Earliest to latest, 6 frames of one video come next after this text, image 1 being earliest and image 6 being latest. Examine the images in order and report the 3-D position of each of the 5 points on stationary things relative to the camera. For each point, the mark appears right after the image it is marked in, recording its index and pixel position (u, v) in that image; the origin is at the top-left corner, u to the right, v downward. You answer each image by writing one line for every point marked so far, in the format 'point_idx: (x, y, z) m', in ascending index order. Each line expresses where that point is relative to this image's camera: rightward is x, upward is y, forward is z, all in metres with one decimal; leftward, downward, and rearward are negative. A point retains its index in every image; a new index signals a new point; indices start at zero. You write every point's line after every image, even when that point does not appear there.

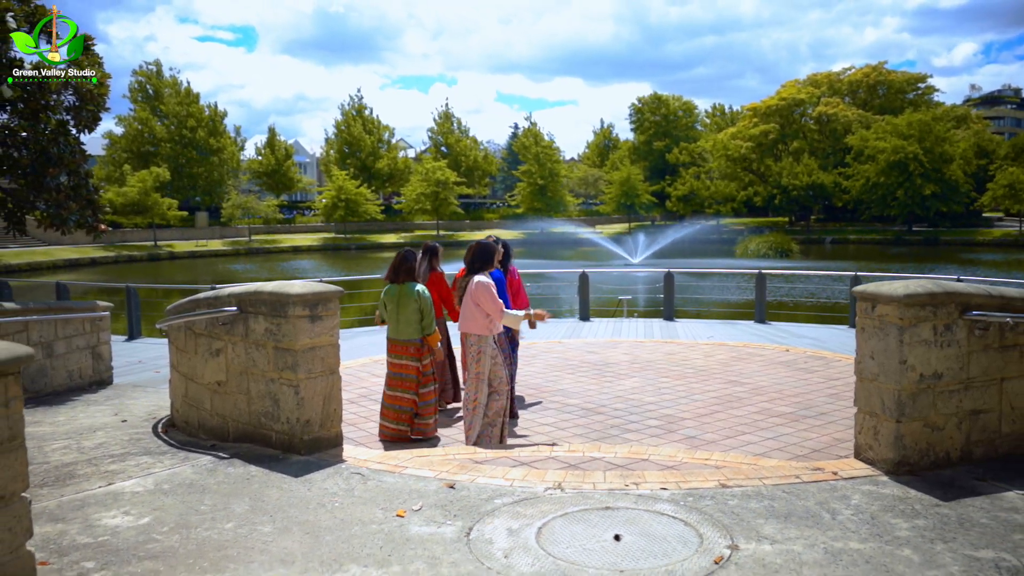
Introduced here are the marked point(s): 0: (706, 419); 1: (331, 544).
0: (+1.8, -1.2, +7.1) m
1: (-0.8, -1.2, +3.7) m
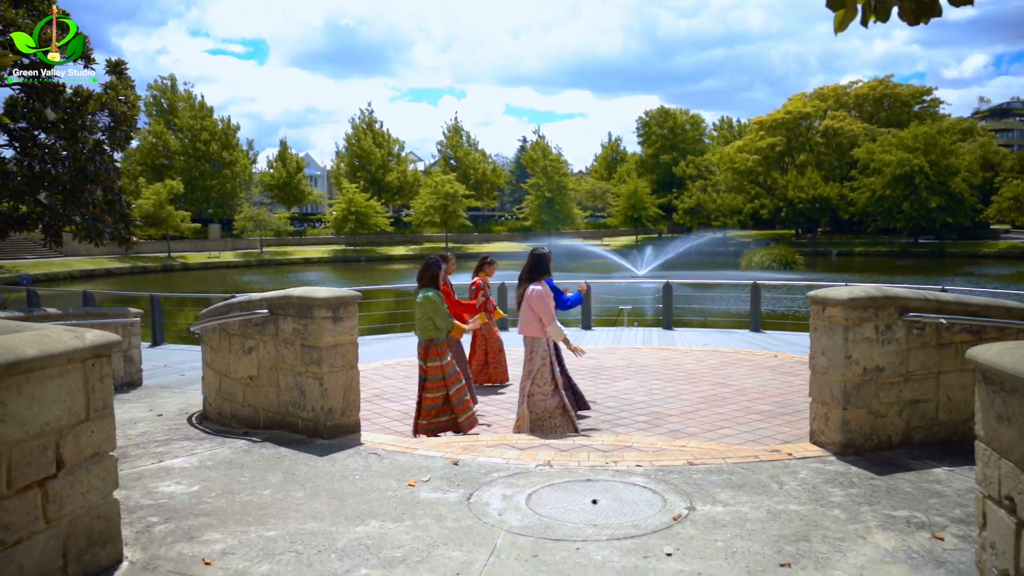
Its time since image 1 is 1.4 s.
0: (+1.8, -1.3, +7.8) m
1: (-0.9, -1.2, +4.3) m
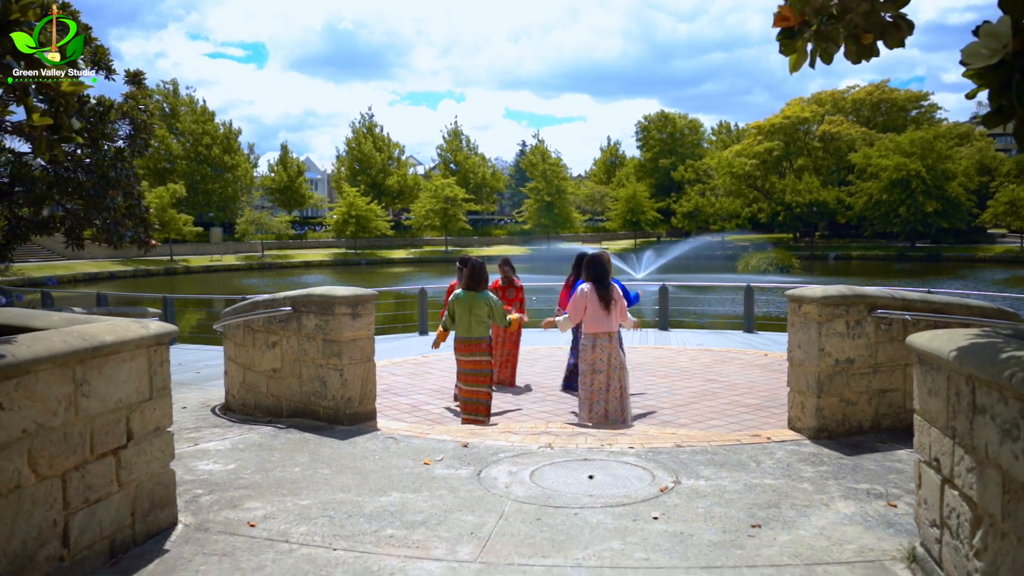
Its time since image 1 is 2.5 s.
0: (+1.8, -1.3, +8.3) m
1: (-0.9, -1.2, +4.9) m
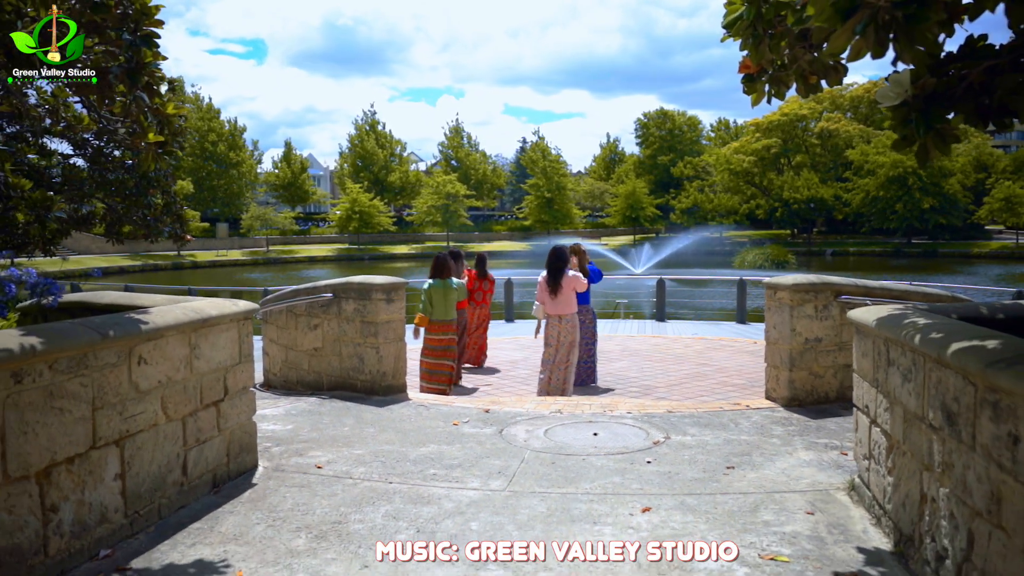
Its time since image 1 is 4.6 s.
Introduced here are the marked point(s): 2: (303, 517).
0: (+1.9, -1.2, +9.2) m
1: (-0.7, -1.1, +5.8) m
2: (-1.1, -1.2, +4.1) m
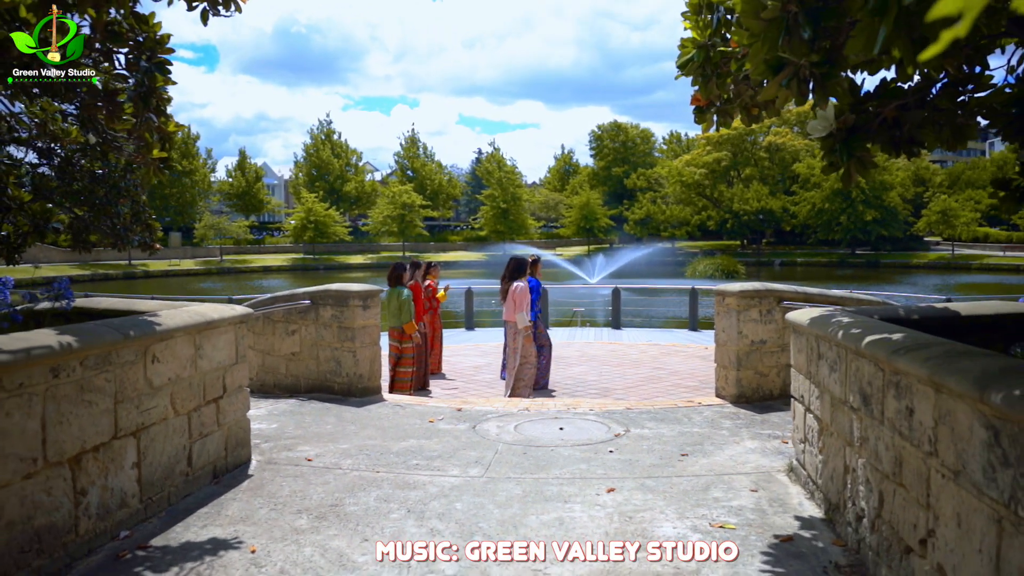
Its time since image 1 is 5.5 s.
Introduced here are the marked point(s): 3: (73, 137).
0: (+1.5, -1.3, +9.8) m
1: (-0.9, -1.1, +6.2) m
2: (-1.2, -1.3, +4.6) m
3: (-3.1, +1.1, +5.3) m
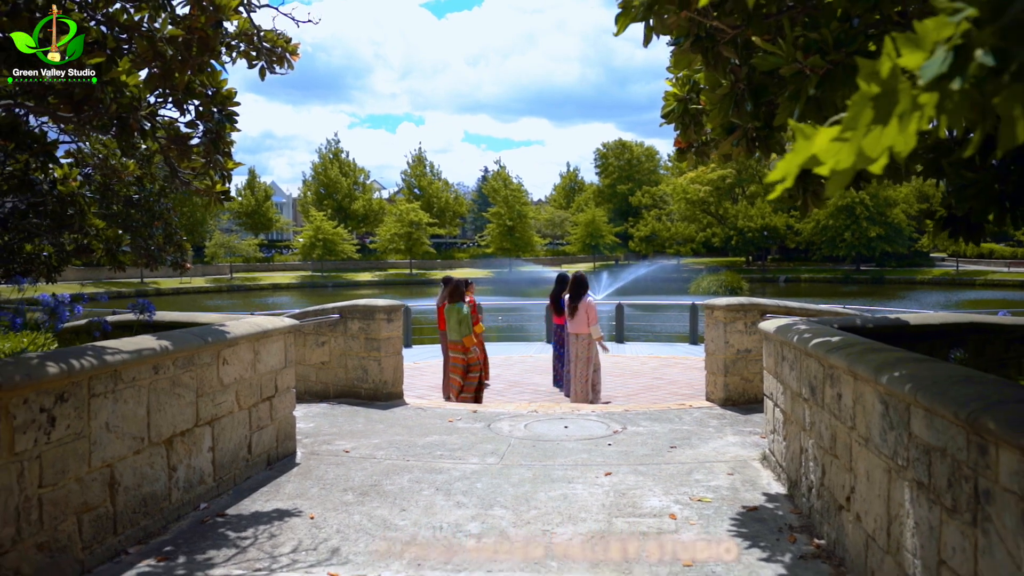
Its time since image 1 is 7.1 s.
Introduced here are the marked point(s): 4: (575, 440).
0: (+1.6, -1.5, +10.6) m
1: (-0.8, -1.3, +7.0) m
2: (-1.1, -1.3, +5.4) m
3: (-3.0, +0.9, +6.2) m
4: (+0.5, -1.3, +6.5) m
